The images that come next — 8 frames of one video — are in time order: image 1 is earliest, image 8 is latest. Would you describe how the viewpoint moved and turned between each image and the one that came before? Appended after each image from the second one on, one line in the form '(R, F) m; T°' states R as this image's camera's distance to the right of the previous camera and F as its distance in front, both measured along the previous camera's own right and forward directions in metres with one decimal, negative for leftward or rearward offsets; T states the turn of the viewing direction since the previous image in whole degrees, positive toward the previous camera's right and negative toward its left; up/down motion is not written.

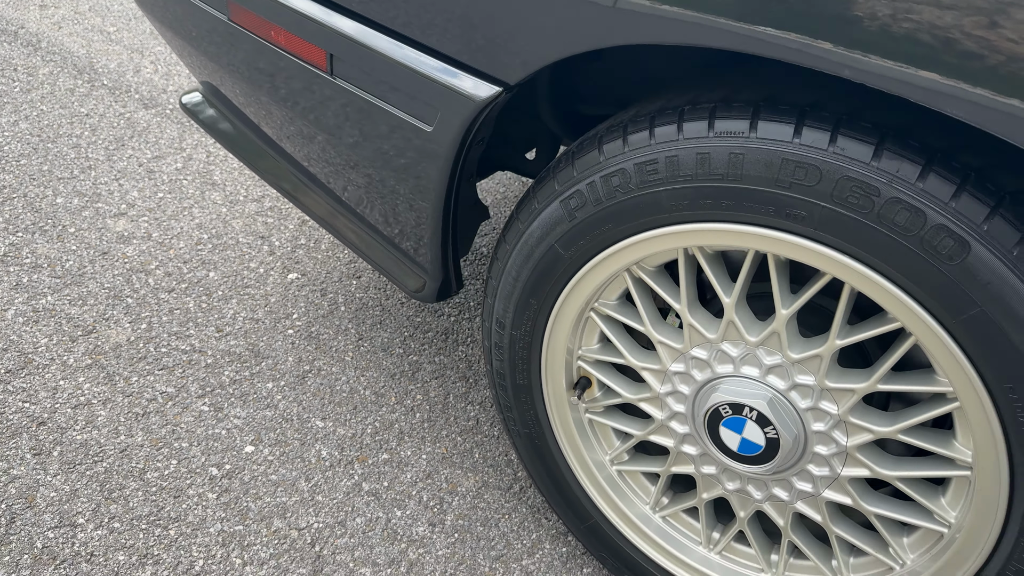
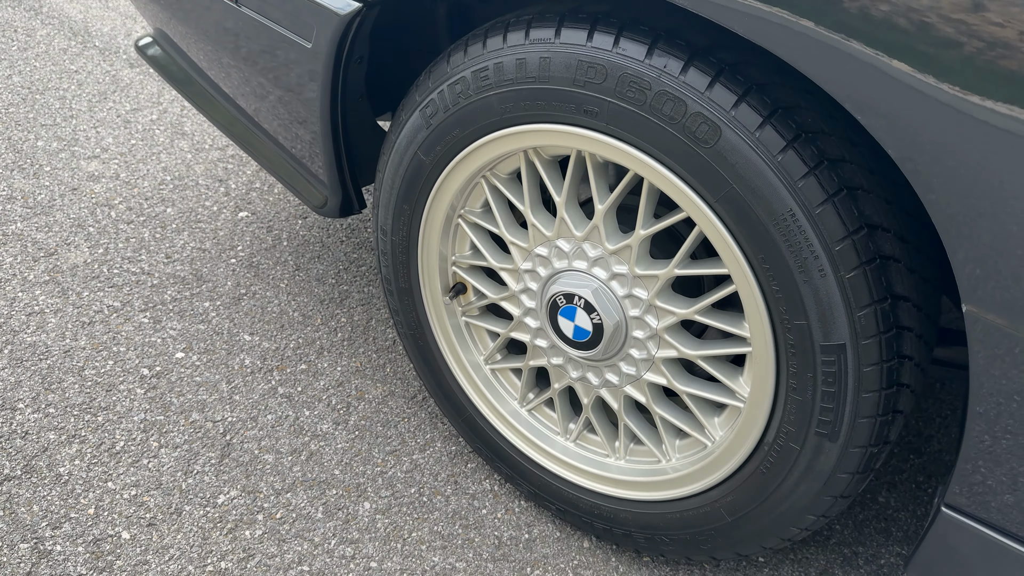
(+0.3, -0.2) m; -2°
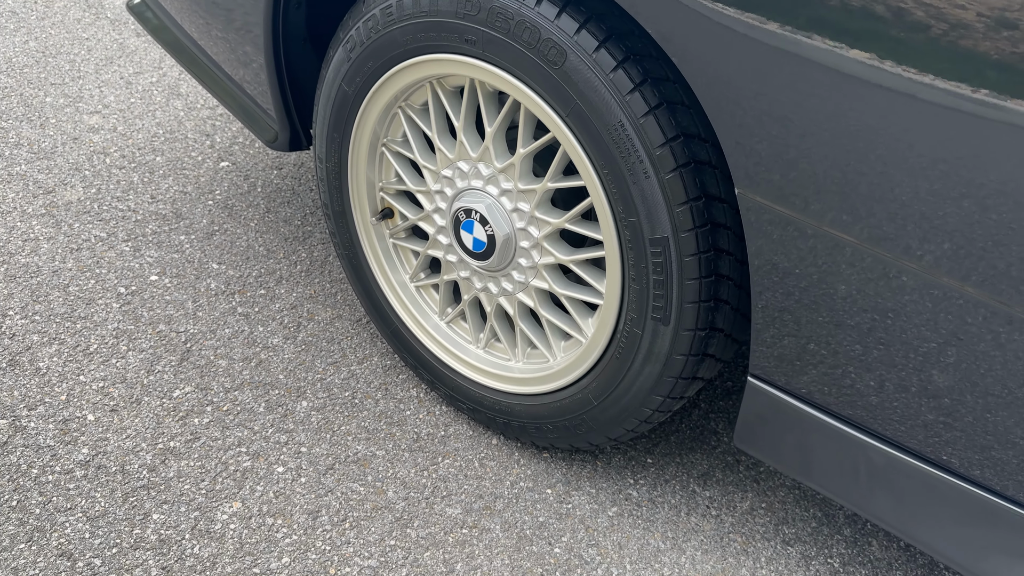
(+0.2, -0.2) m; -2°
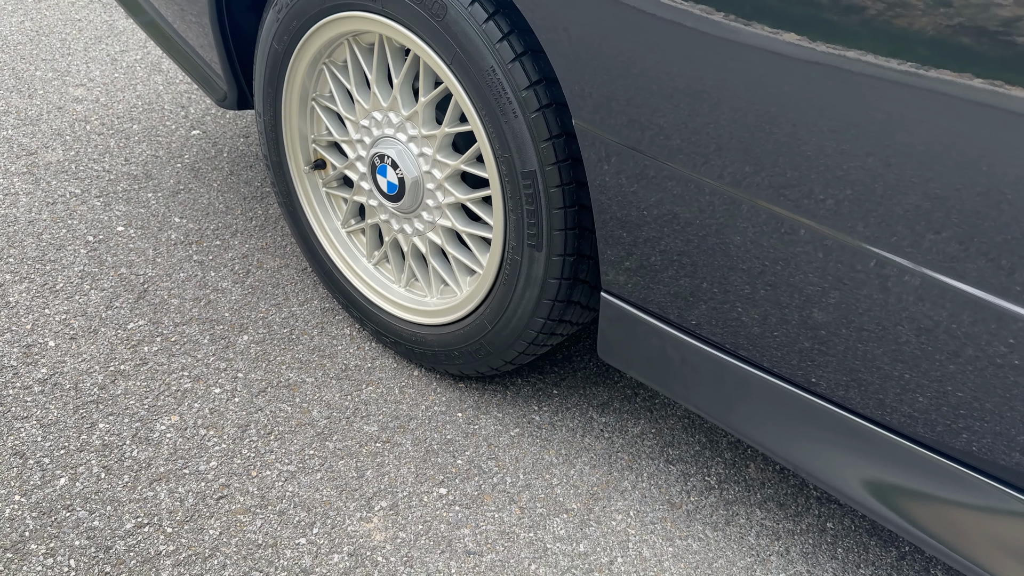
(+0.2, -0.2) m; -1°
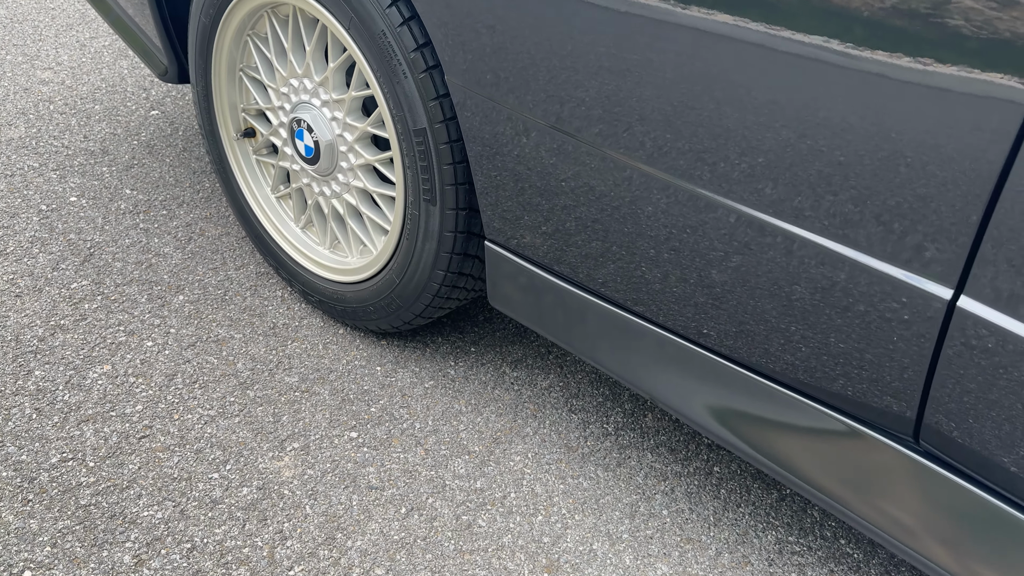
(+0.2, -0.1) m; 0°
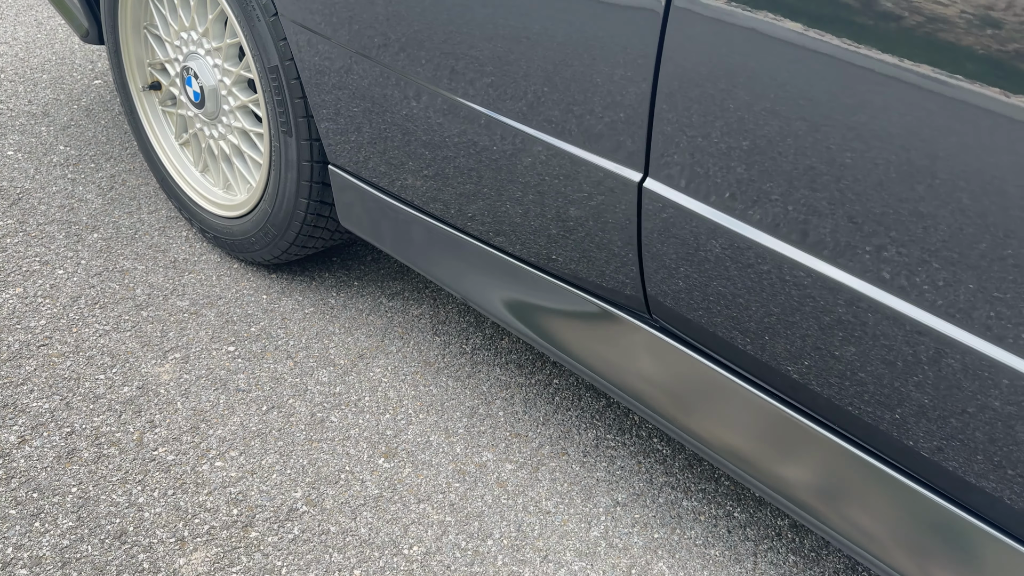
(+0.4, -0.2) m; -1°
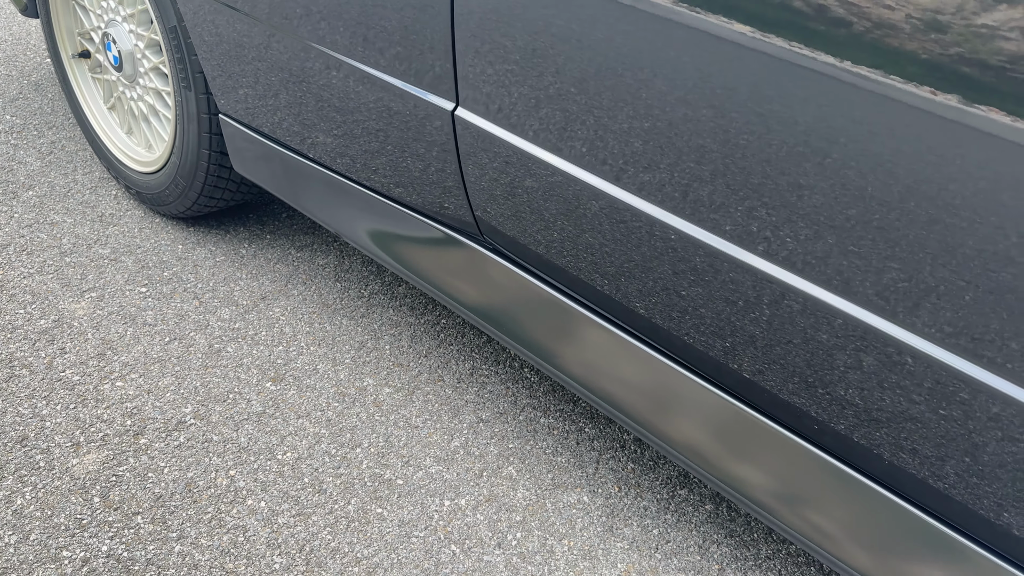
(+0.3, -0.2) m; 0°
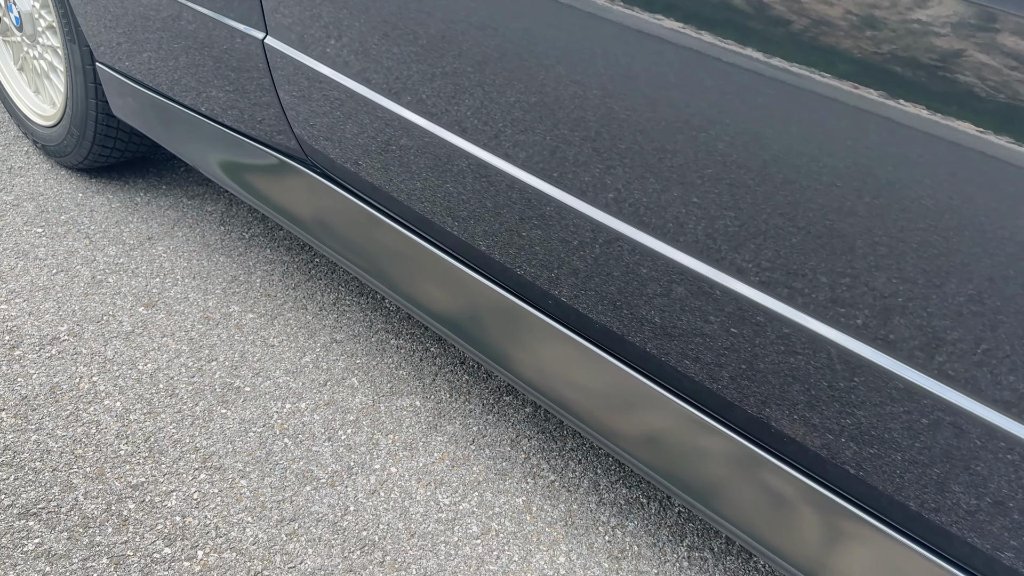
(+0.4, -0.2) m; +1°
